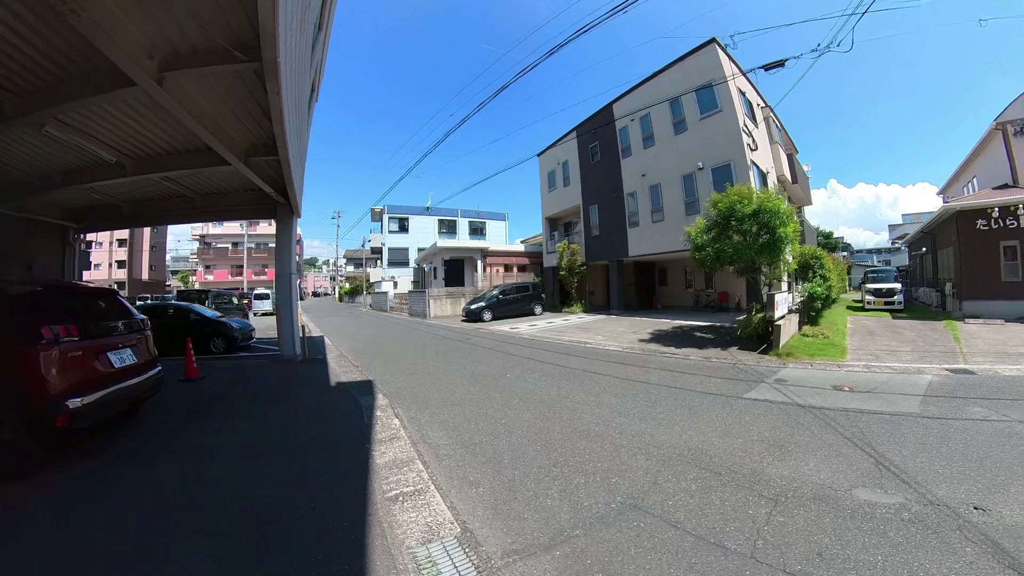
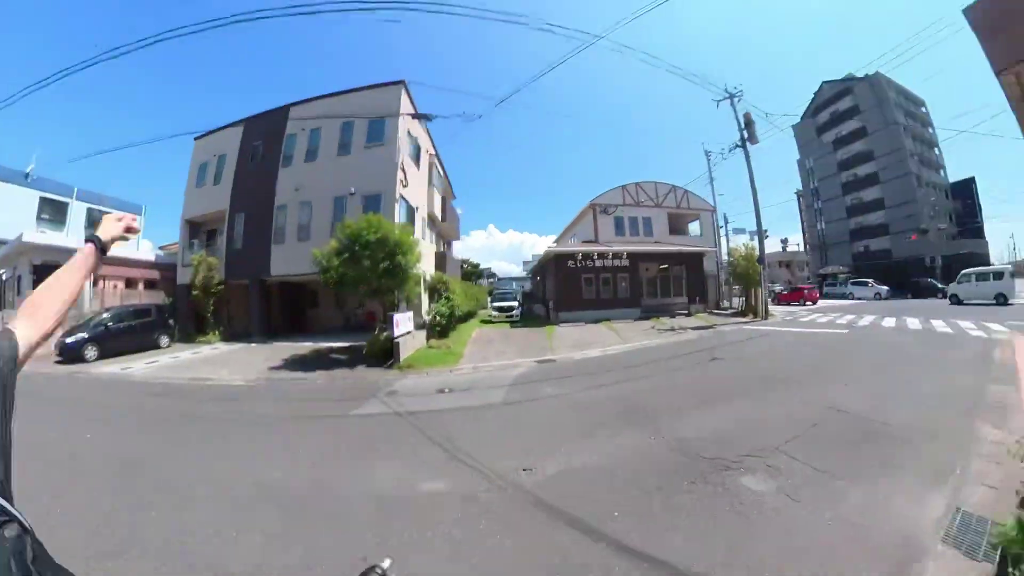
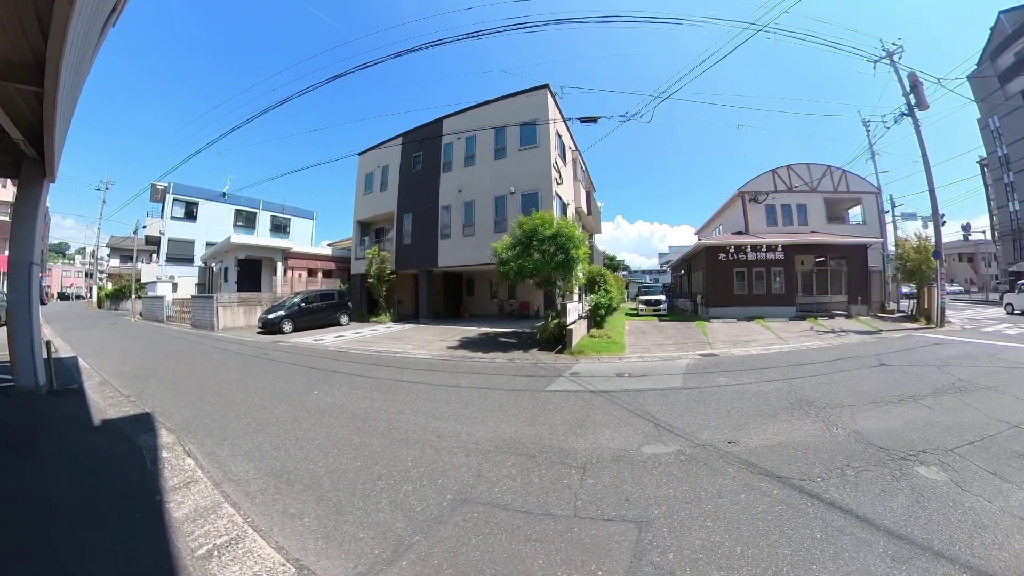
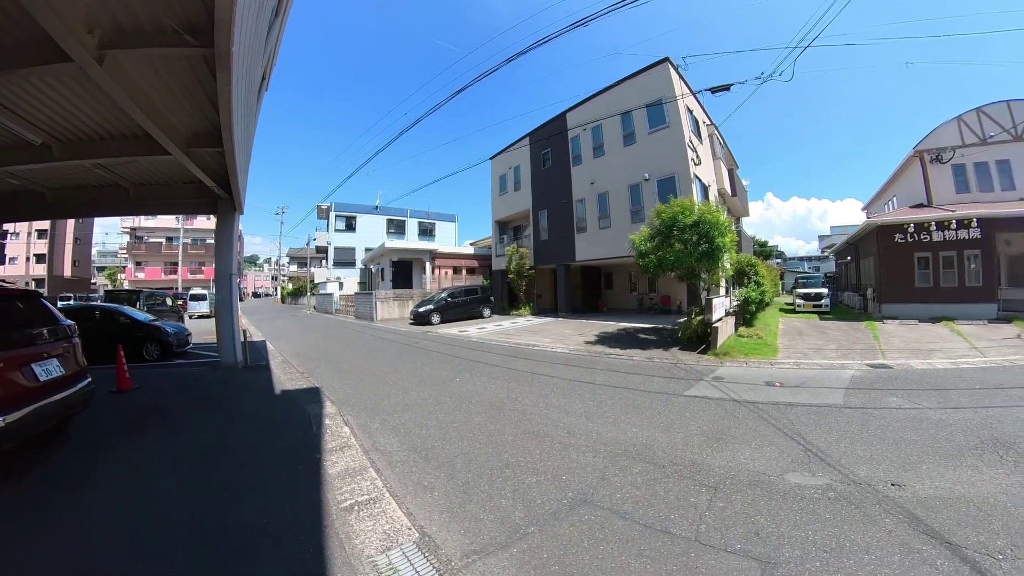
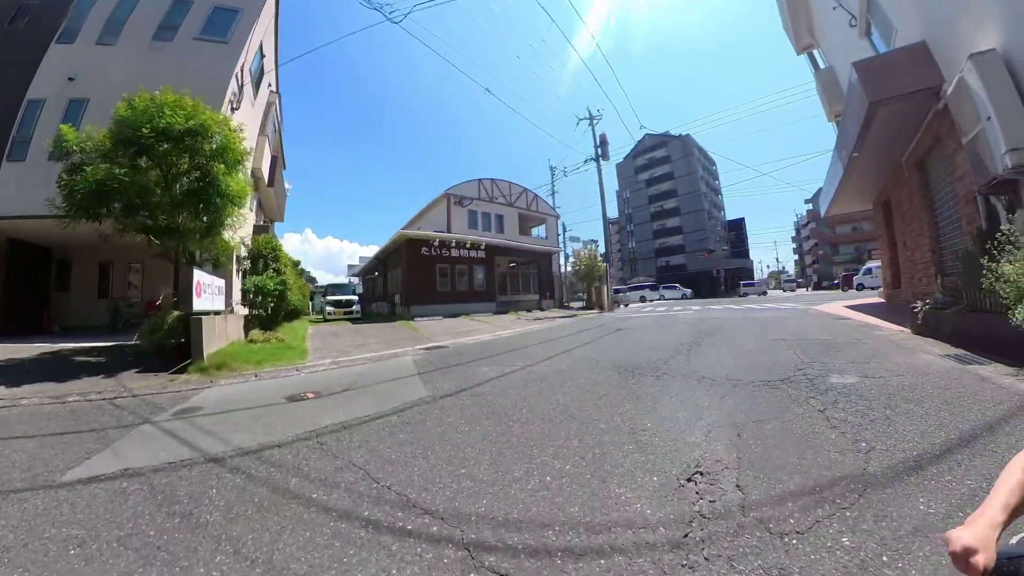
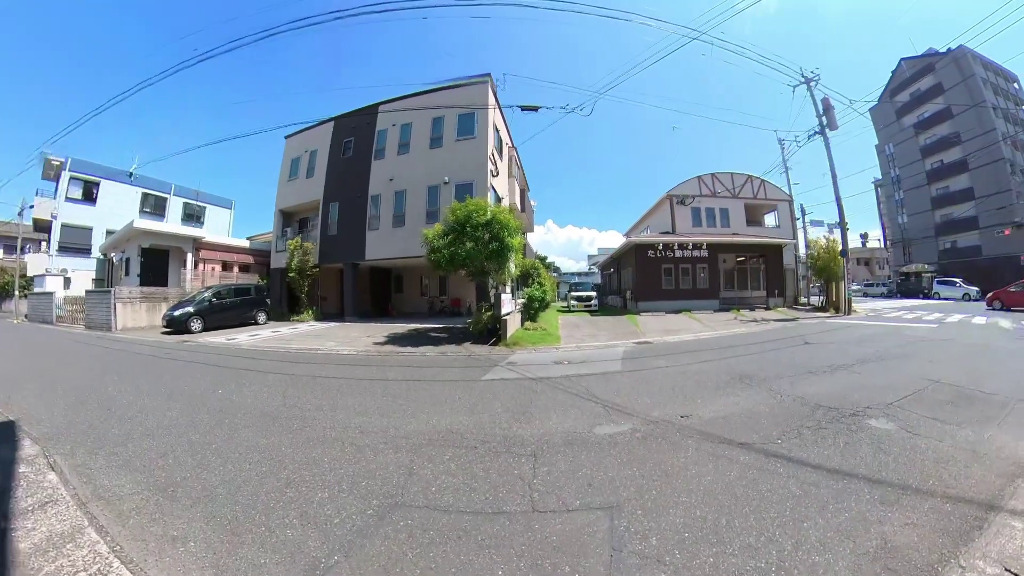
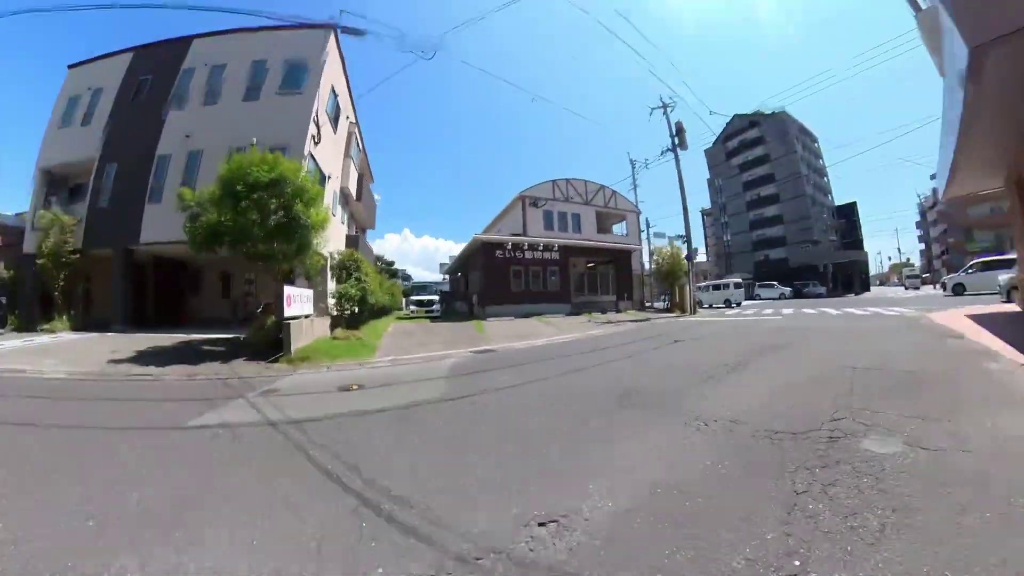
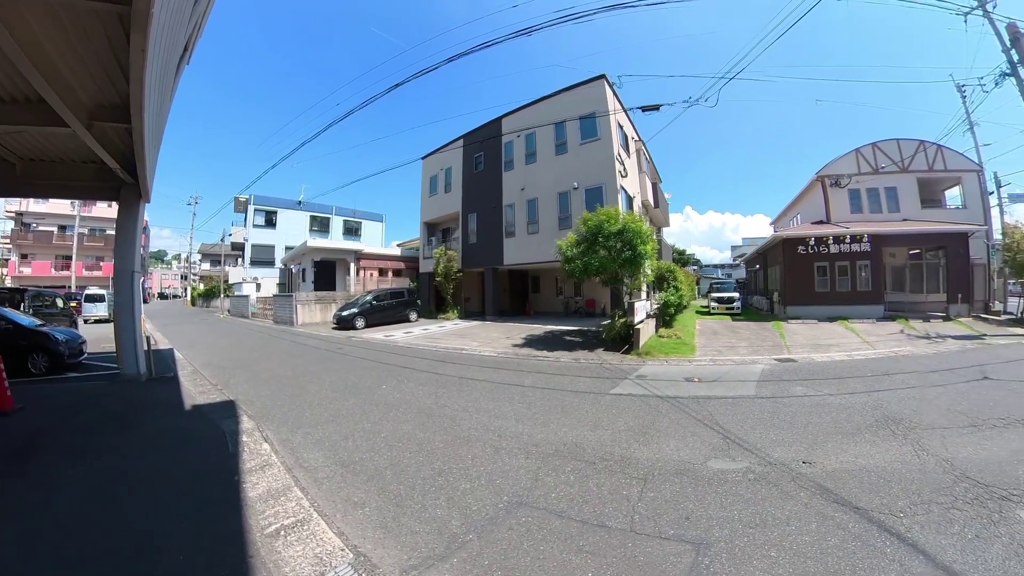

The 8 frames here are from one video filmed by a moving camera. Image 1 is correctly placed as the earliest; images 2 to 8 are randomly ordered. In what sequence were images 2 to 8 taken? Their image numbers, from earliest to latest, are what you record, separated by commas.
4, 8, 3, 6, 2, 7, 5
